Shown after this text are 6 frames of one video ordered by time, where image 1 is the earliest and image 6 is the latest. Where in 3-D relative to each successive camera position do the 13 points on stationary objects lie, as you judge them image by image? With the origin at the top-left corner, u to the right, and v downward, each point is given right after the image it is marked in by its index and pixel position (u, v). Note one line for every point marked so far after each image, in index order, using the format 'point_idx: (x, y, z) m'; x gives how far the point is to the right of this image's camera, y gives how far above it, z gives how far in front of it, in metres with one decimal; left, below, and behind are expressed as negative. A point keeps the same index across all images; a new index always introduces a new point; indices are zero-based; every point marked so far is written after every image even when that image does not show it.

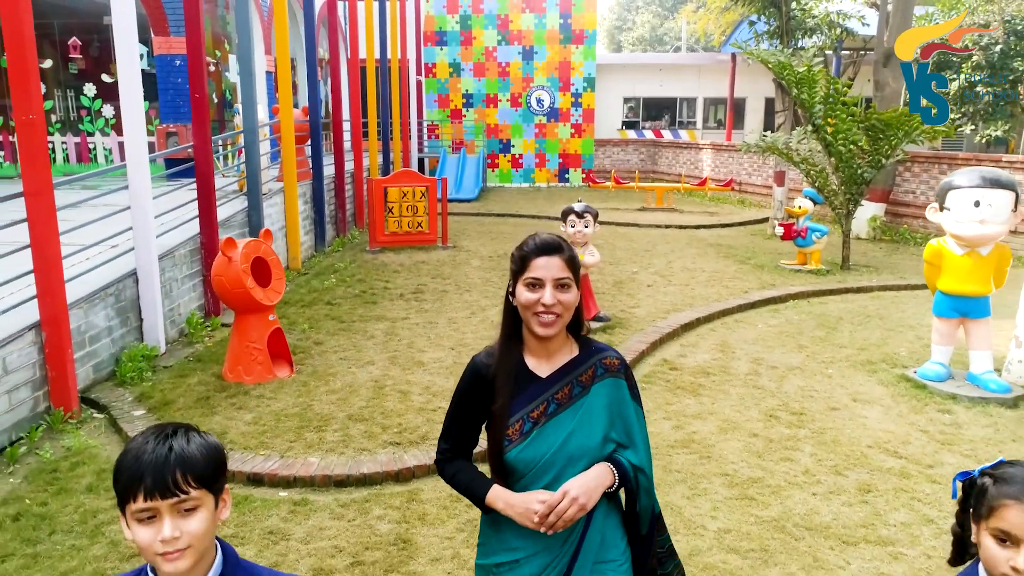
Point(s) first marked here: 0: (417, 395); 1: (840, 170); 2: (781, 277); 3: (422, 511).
0: (-0.5, -0.6, +4.3) m
1: (+3.3, +1.2, +7.8) m
2: (+2.6, +0.1, +7.6) m
3: (-0.4, -0.9, +3.1) m
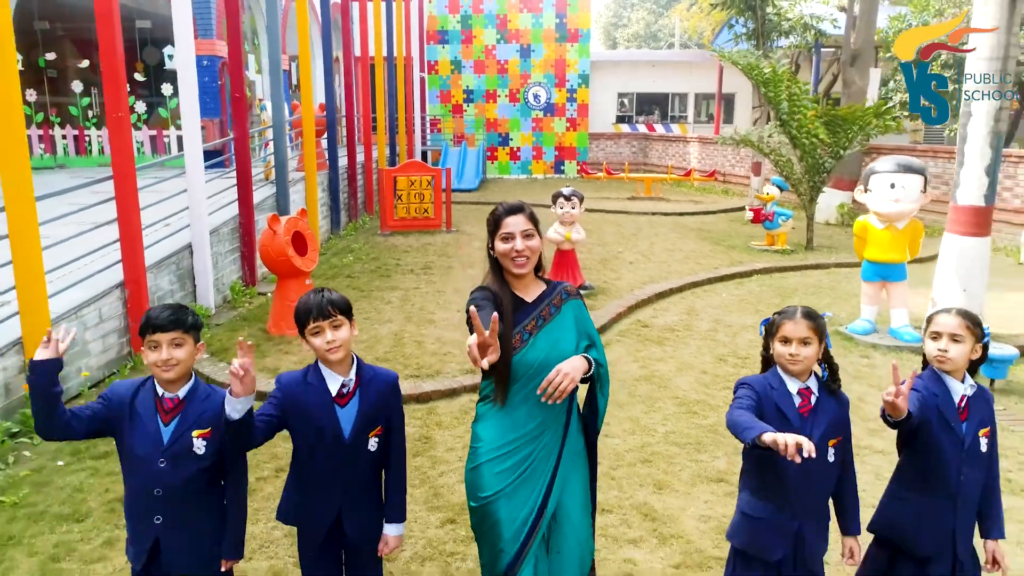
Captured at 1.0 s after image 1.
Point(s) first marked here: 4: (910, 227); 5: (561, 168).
0: (-0.5, -0.4, +5.2) m
1: (+3.3, +1.4, +8.7) m
2: (+2.6, +0.4, +8.5) m
3: (-0.4, -0.7, +4.0) m
4: (+2.7, +0.4, +5.3) m
5: (+1.1, +2.8, +17.8) m
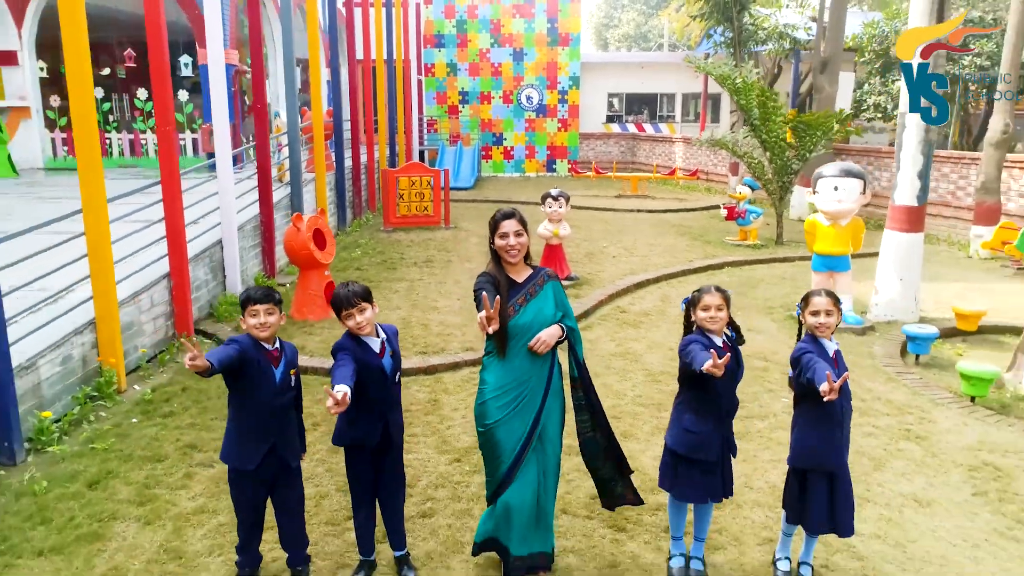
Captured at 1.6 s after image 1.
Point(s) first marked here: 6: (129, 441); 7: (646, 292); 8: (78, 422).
0: (-0.6, -0.3, +6.0) m
1: (+3.2, +1.5, +9.5) m
2: (+2.5, +0.5, +9.3) m
3: (-0.4, -0.6, +4.8) m
4: (+2.7, +0.5, +6.1) m
5: (+1.0, +2.9, +18.6) m
6: (-2.0, -0.8, +4.1) m
7: (+1.3, 0.0, +7.3) m
8: (-2.4, -0.7, +4.3) m
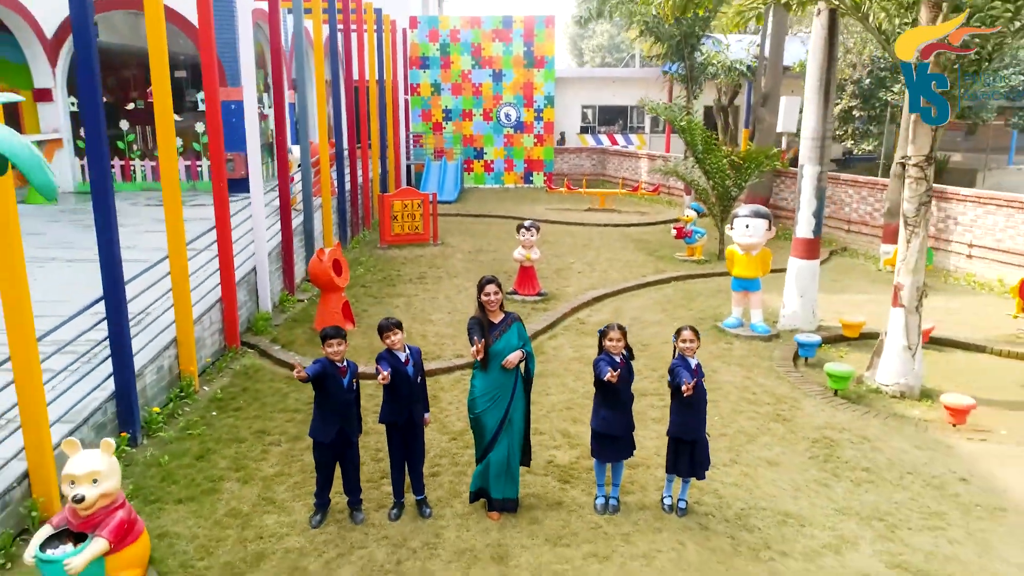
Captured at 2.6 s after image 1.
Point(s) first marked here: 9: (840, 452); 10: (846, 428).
0: (-0.8, -0.5, +7.5) m
1: (+2.9, +1.4, +11.1) m
2: (+2.2, +0.3, +10.9) m
3: (-0.6, -0.8, +6.3) m
4: (+2.5, +0.3, +7.7) m
5: (+0.5, +2.9, +20.1) m
6: (-2.1, -1.0, +5.6) m
7: (+1.1, -0.2, +8.9) m
8: (-2.5, -0.9, +5.8) m
9: (+2.2, -1.1, +5.2) m
10: (+2.4, -1.0, +5.6) m
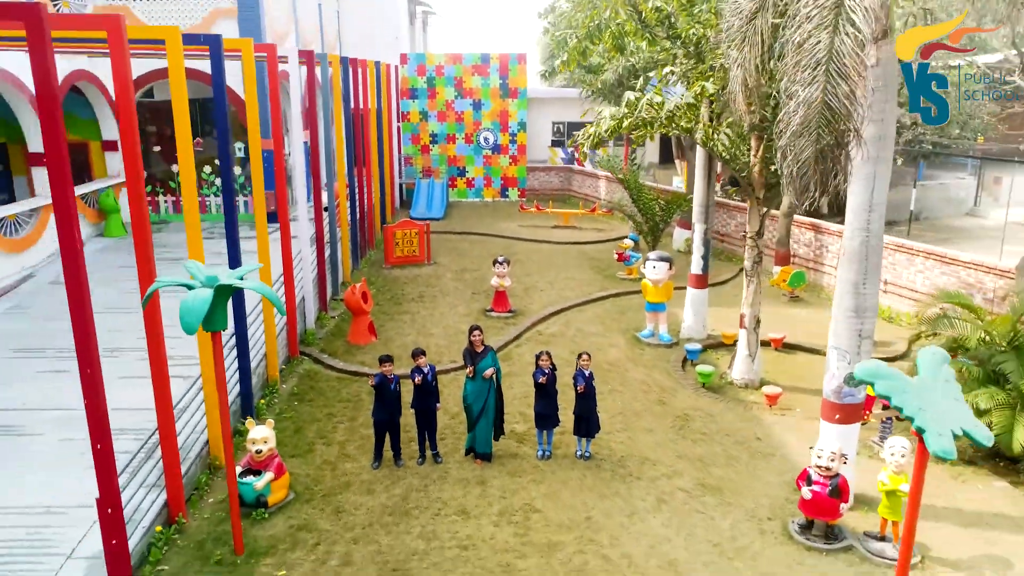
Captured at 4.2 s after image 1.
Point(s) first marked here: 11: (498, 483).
0: (-1.1, -0.8, +10.7) m
1: (+2.5, +1.2, +14.3) m
2: (+1.8, +0.1, +14.1) m
3: (-0.9, -1.2, +9.5) m
4: (+2.2, 0.0, +10.9) m
5: (-0.2, +2.9, +23.2) m
6: (-2.4, -1.4, +8.7) m
7: (+0.7, -0.5, +12.1) m
8: (-2.8, -1.3, +8.9) m
9: (+1.9, -1.5, +8.4) m
10: (+2.1, -1.4, +8.8) m
11: (-0.1, -1.8, +7.2) m
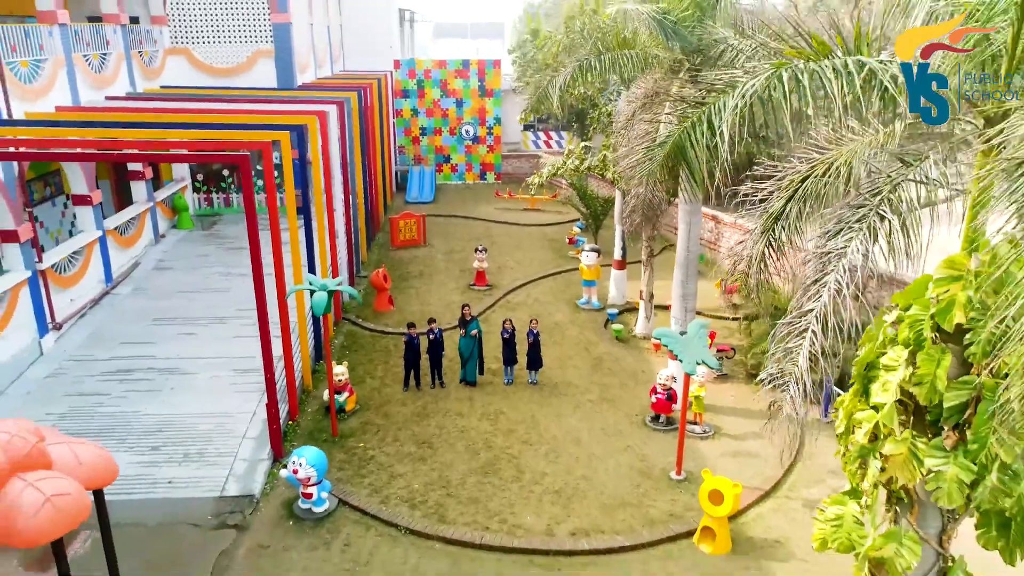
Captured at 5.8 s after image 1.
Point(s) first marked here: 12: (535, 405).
0: (-1.6, -0.5, +15.4) m
1: (+1.9, +1.8, +19.0) m
2: (+1.3, +0.7, +18.8) m
3: (-1.3, -0.9, +14.2) m
4: (+1.7, +0.4, +15.6) m
5: (-1.0, +4.0, +27.6) m
6: (-2.8, -1.2, +13.4) m
7: (+0.2, 0.0, +16.8) m
8: (-3.2, -1.1, +13.6) m
9: (+1.5, -1.3, +13.2) m
10: (+1.7, -1.1, +13.6) m
11: (-0.5, -1.7, +12.0) m
12: (+0.4, -1.8, +11.8) m
